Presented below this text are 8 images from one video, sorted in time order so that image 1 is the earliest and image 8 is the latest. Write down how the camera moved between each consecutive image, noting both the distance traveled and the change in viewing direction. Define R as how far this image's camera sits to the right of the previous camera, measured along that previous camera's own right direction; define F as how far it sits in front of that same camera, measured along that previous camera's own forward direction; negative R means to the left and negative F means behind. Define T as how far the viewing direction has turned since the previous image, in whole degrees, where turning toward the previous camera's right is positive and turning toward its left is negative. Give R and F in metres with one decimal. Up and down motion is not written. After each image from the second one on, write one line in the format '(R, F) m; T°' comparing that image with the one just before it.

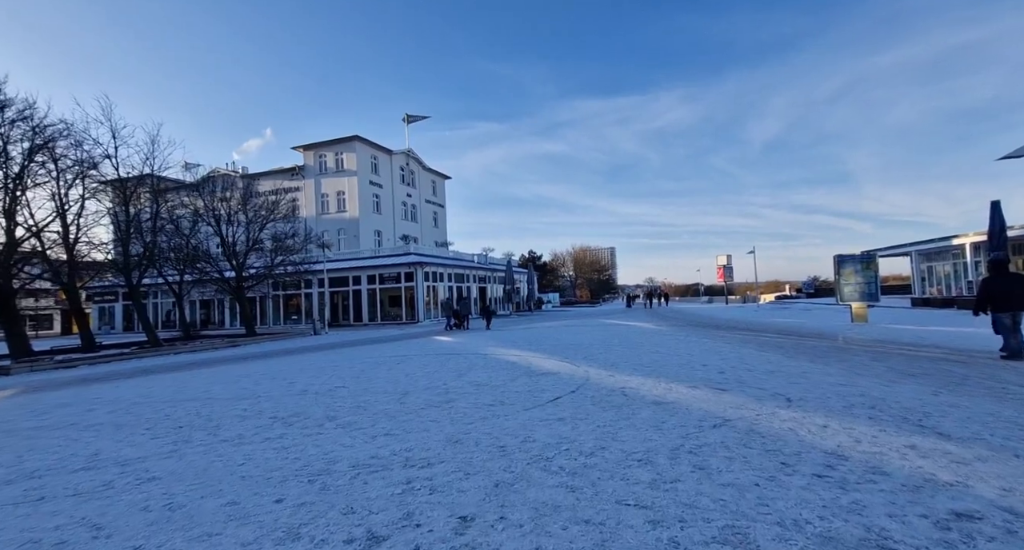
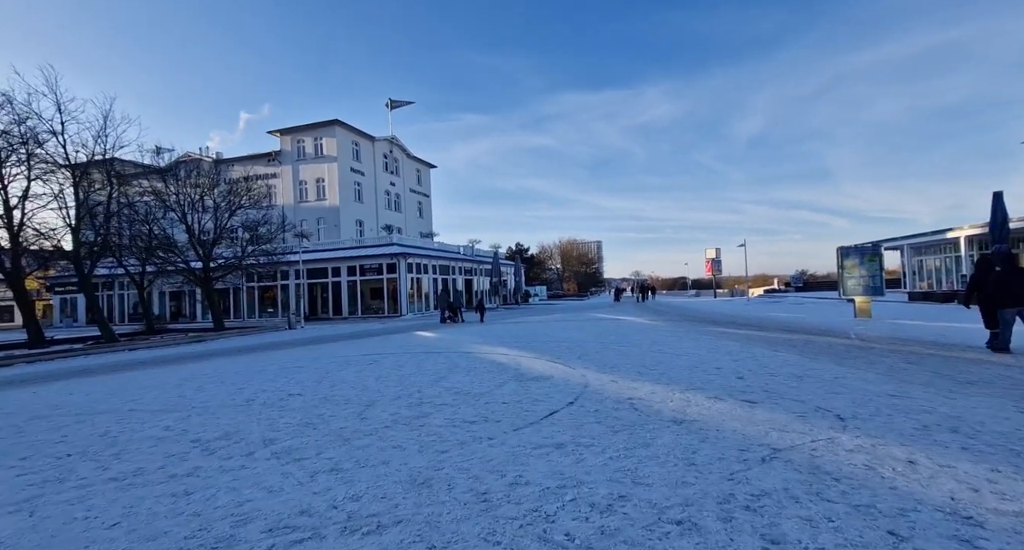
(0.0, +1.4) m; +2°
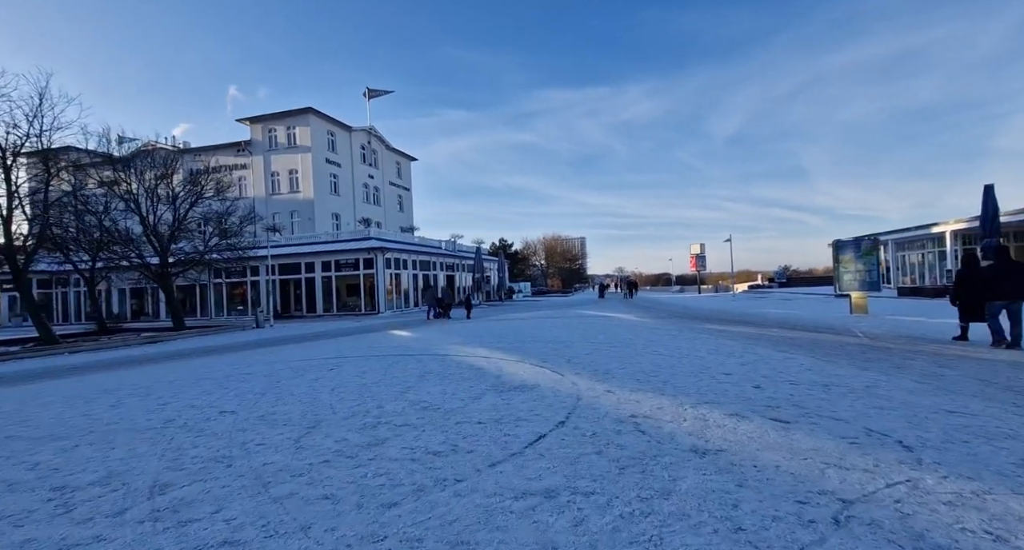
(+0.1, +1.3) m; +2°
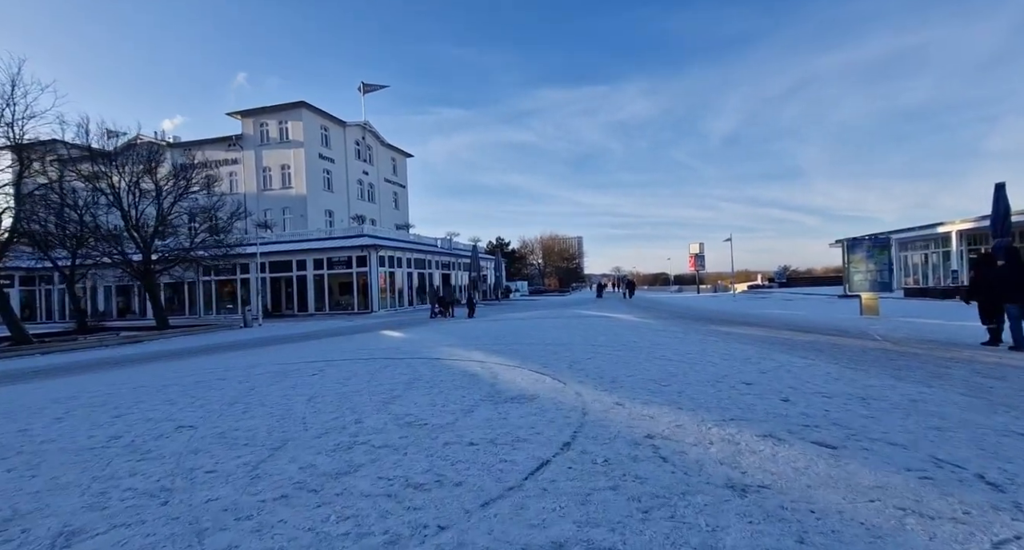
(0.0, +0.8) m; 0°
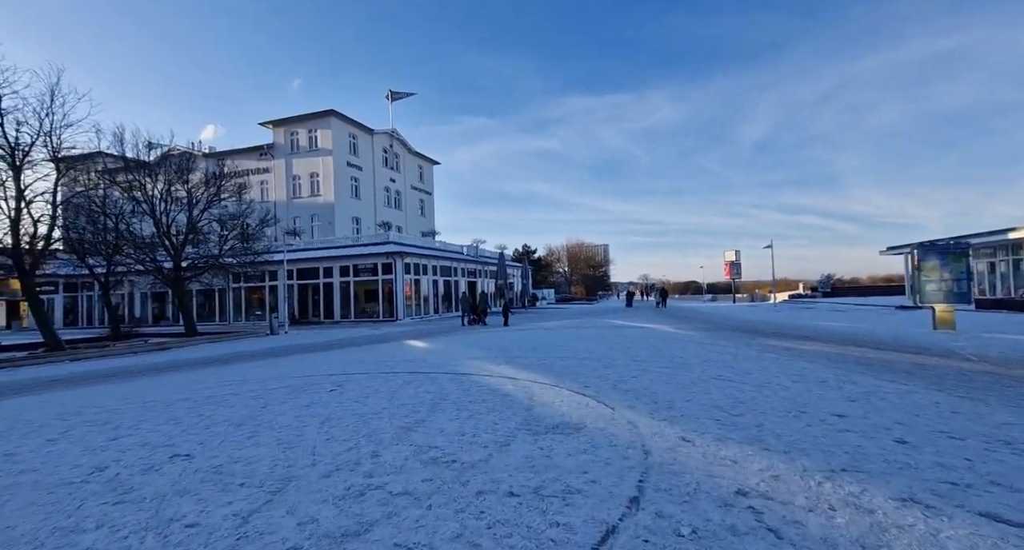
(-0.2, +0.9) m; -3°
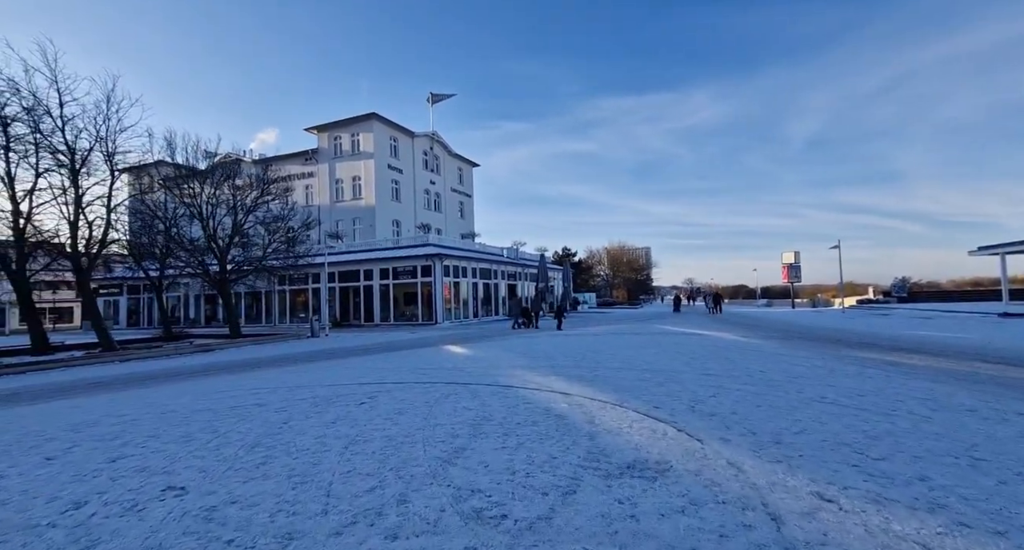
(-0.2, +1.2) m; -5°
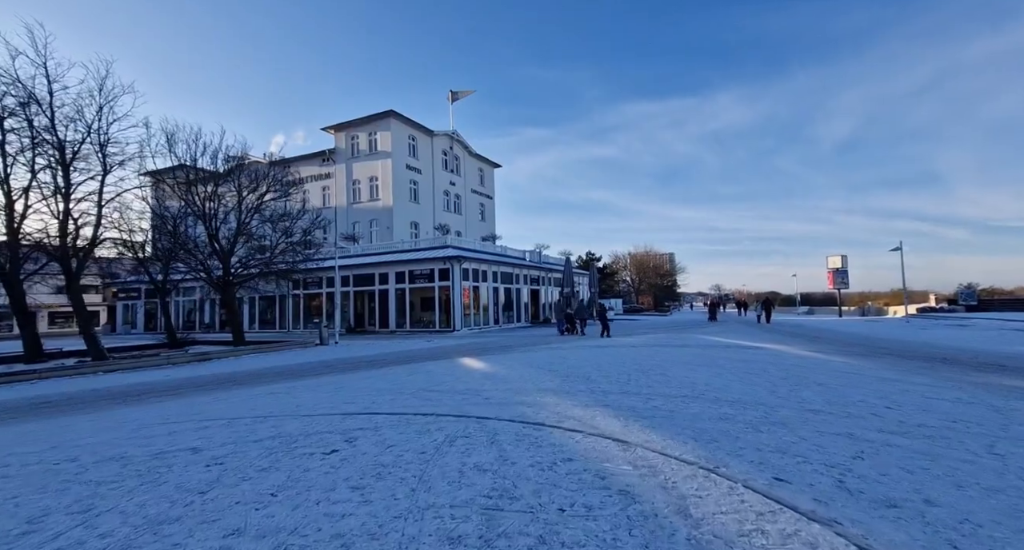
(-0.1, +2.6) m; -3°
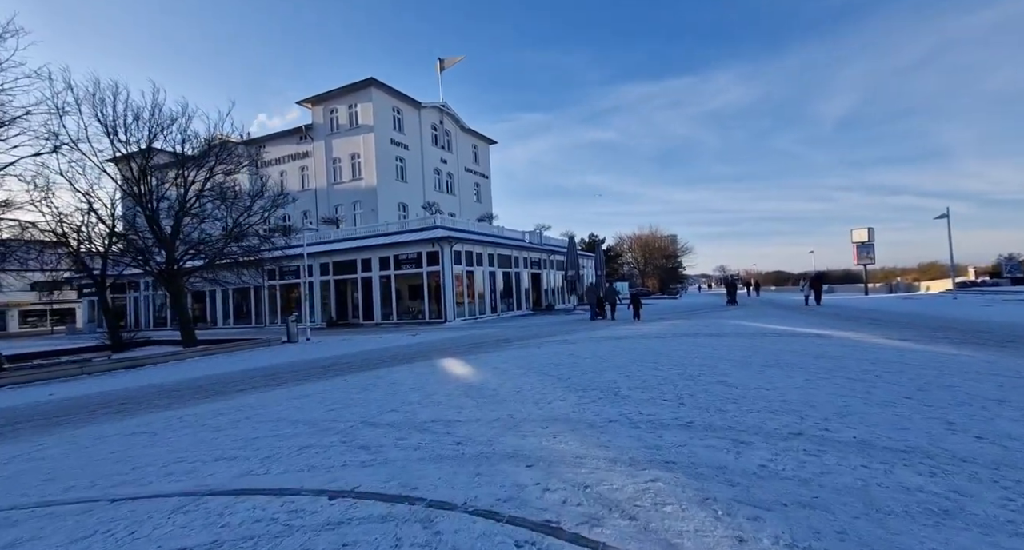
(+0.2, +3.9) m; 0°
